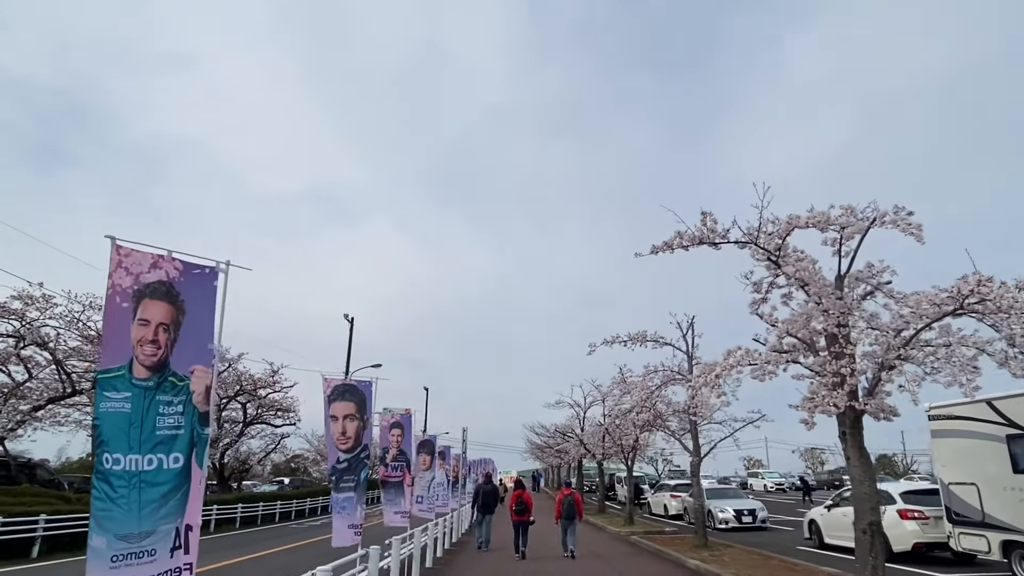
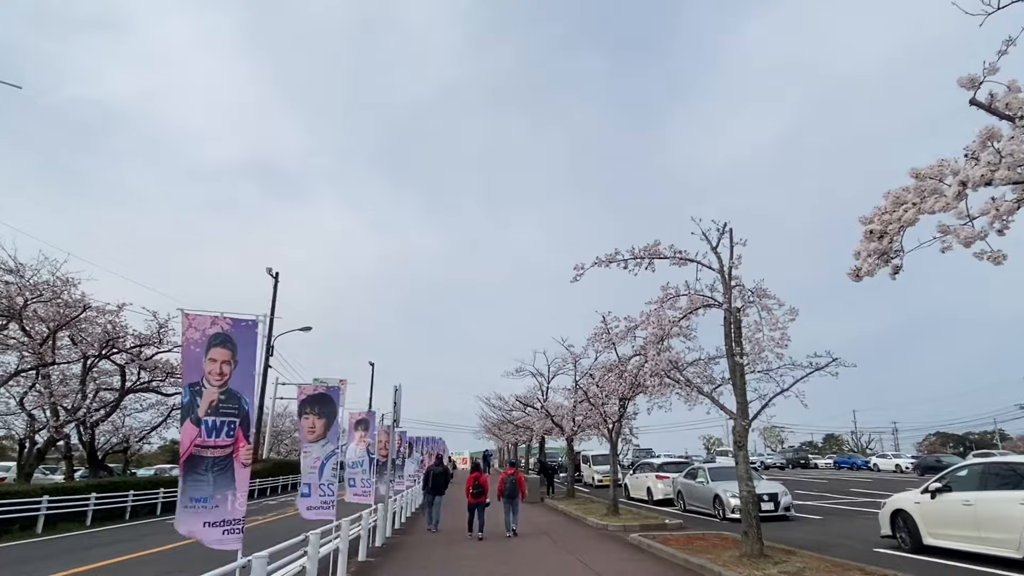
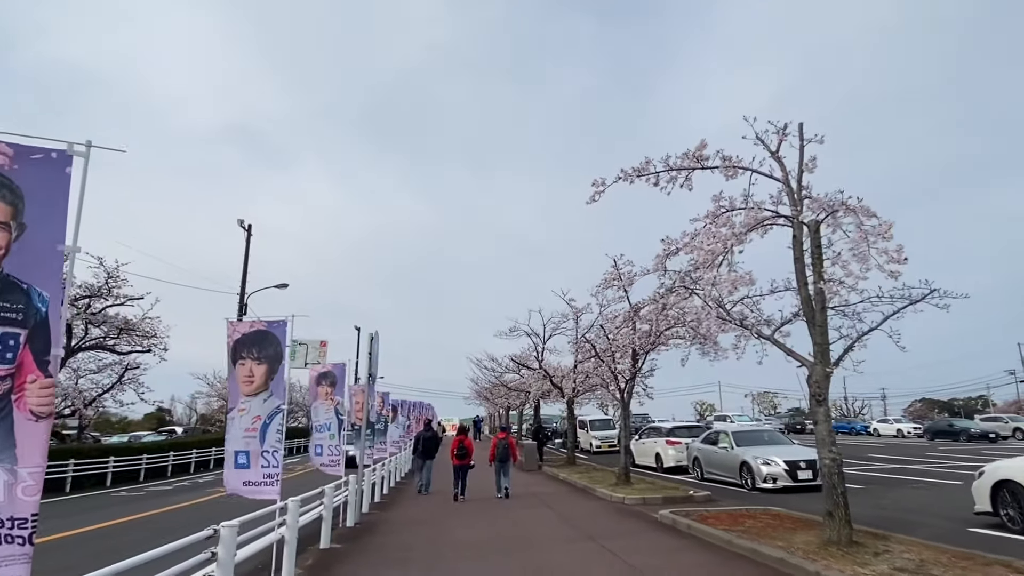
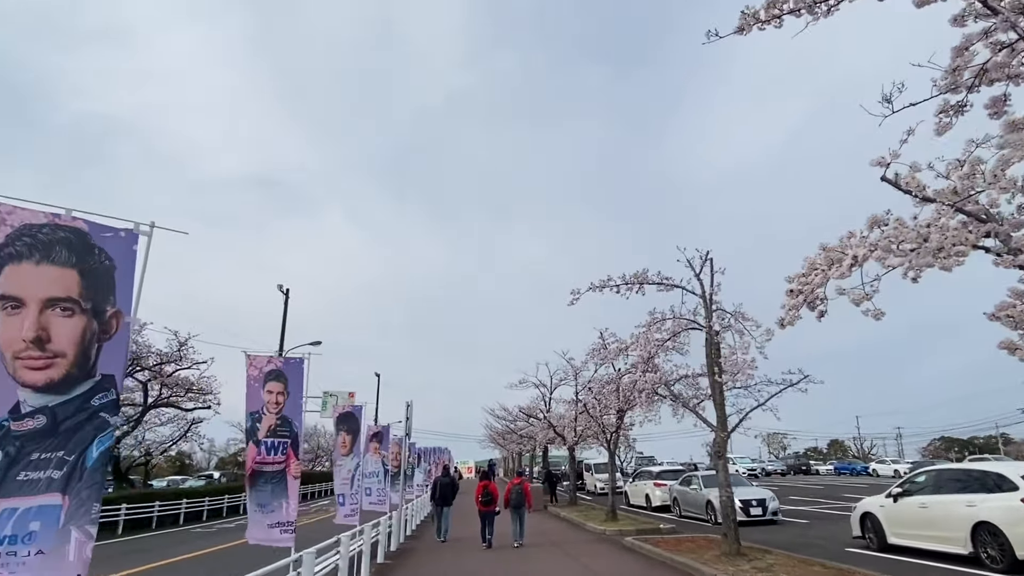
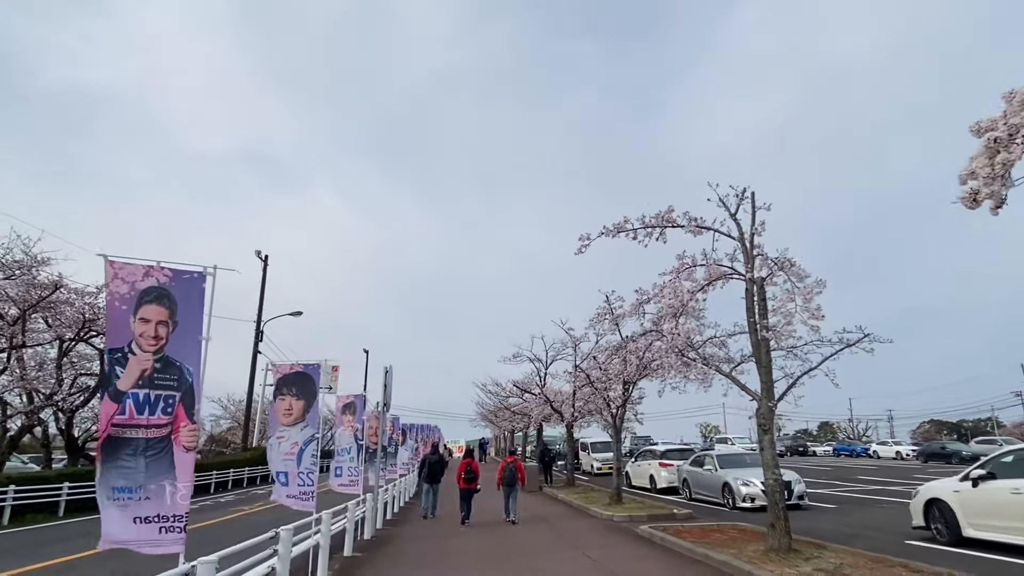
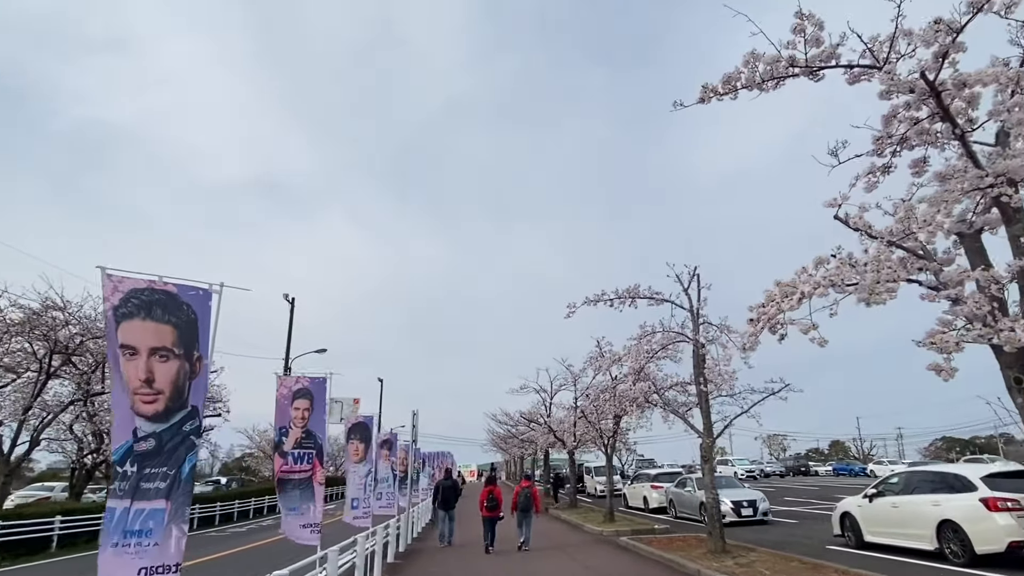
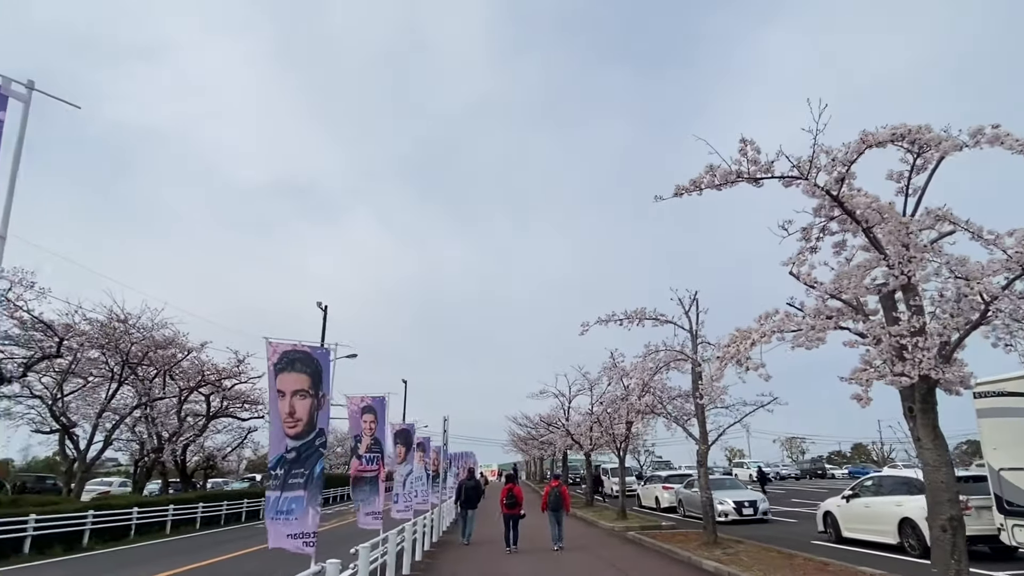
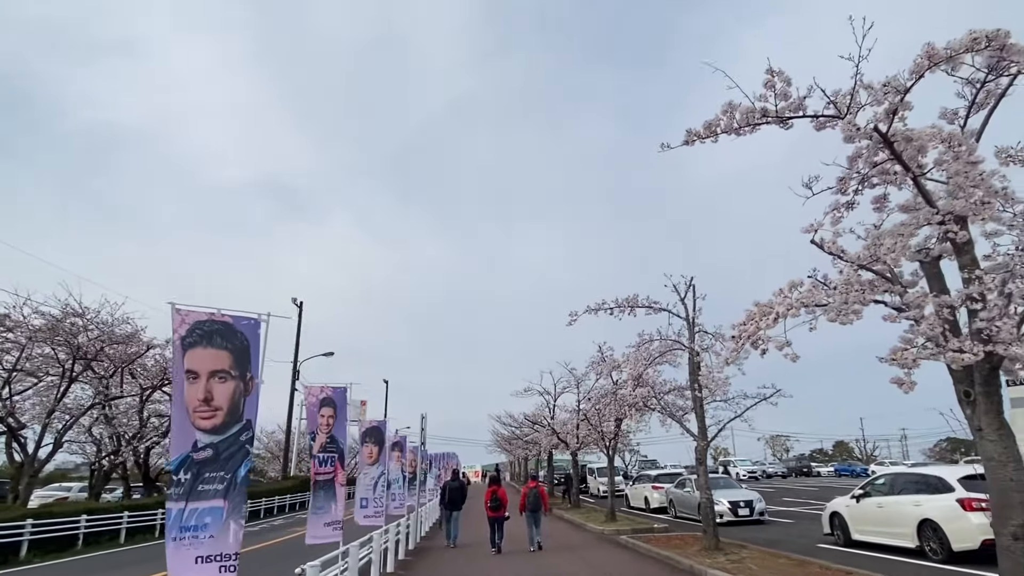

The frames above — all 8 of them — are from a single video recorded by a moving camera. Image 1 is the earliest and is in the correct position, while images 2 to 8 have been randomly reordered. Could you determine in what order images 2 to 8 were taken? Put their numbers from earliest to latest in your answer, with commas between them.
7, 8, 6, 4, 2, 5, 3
